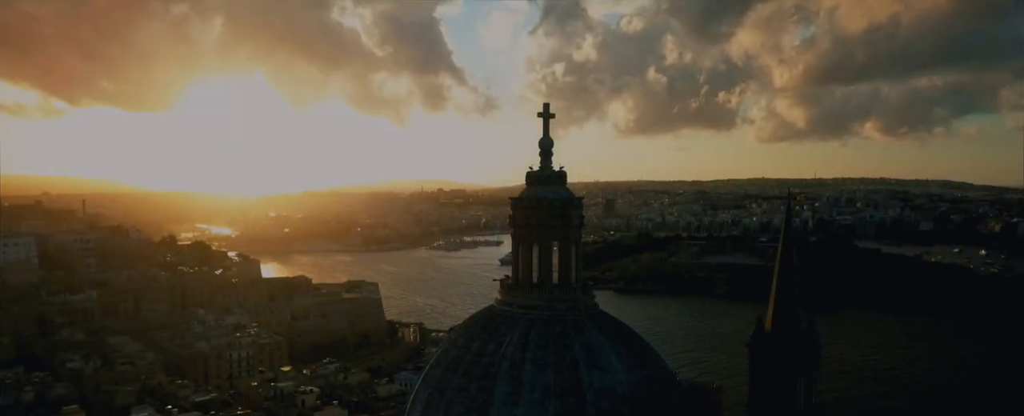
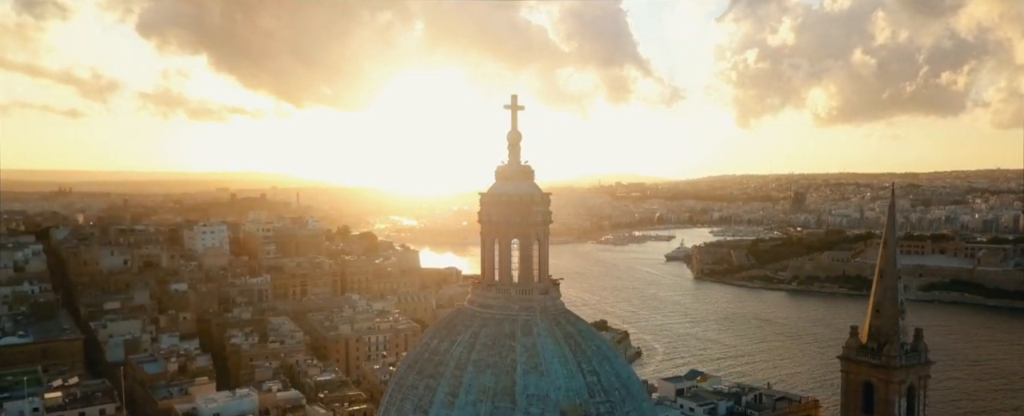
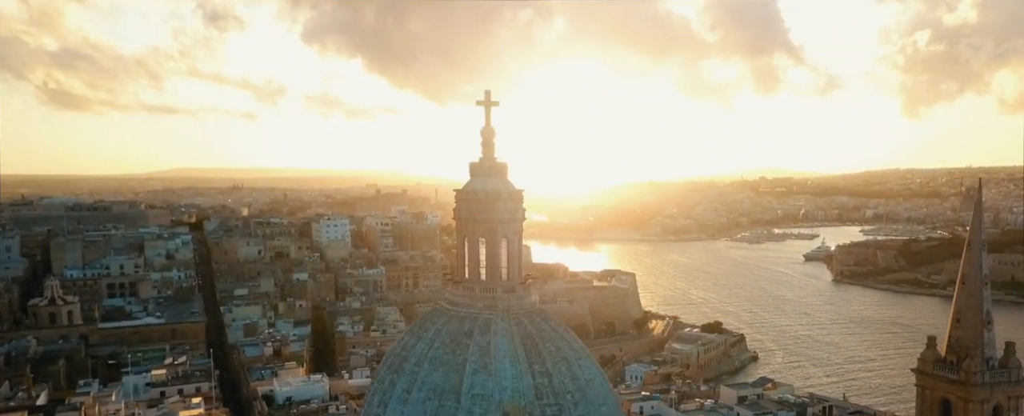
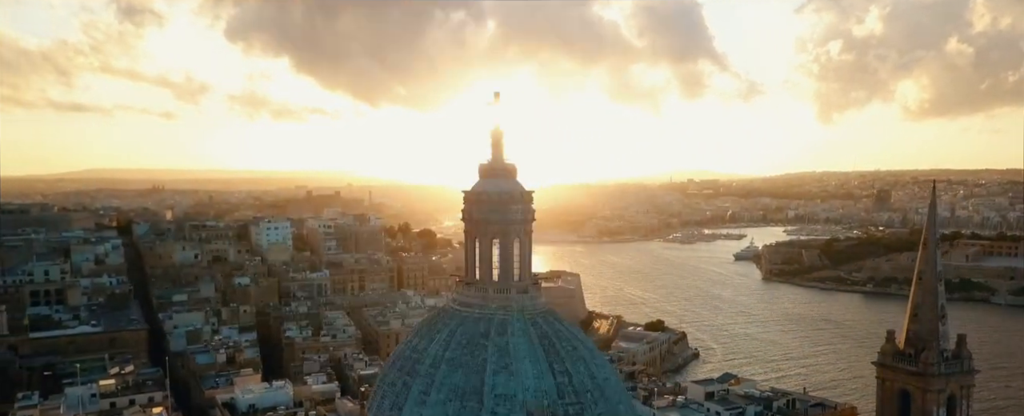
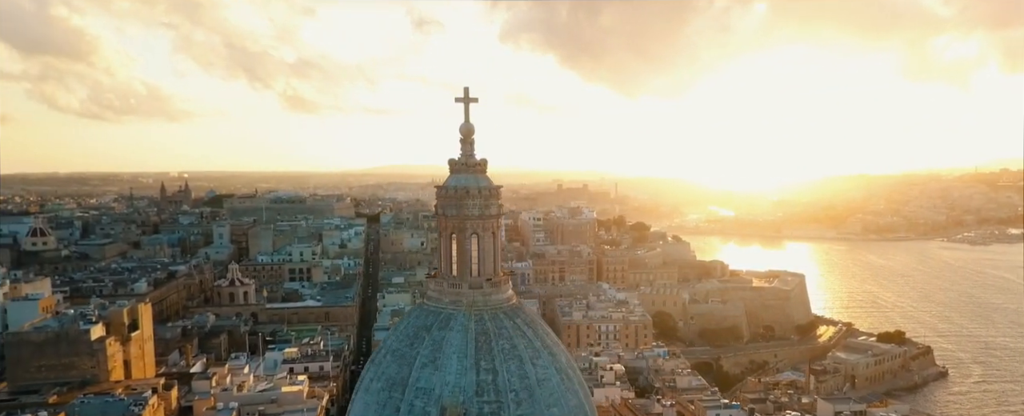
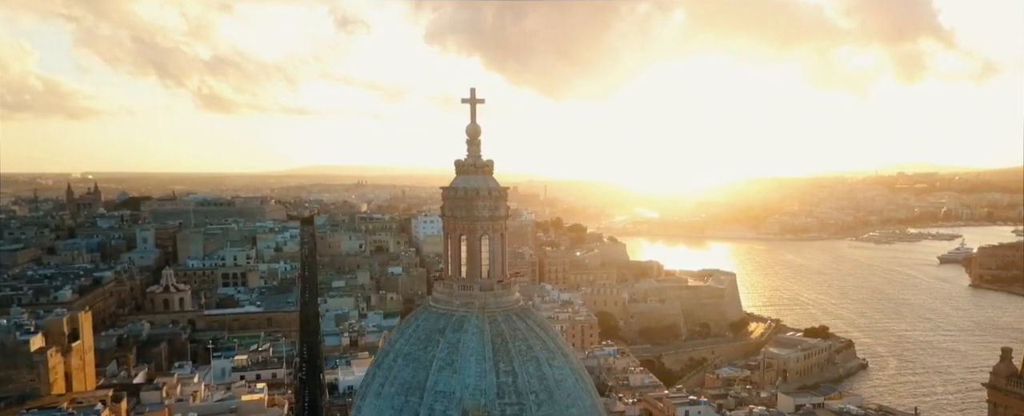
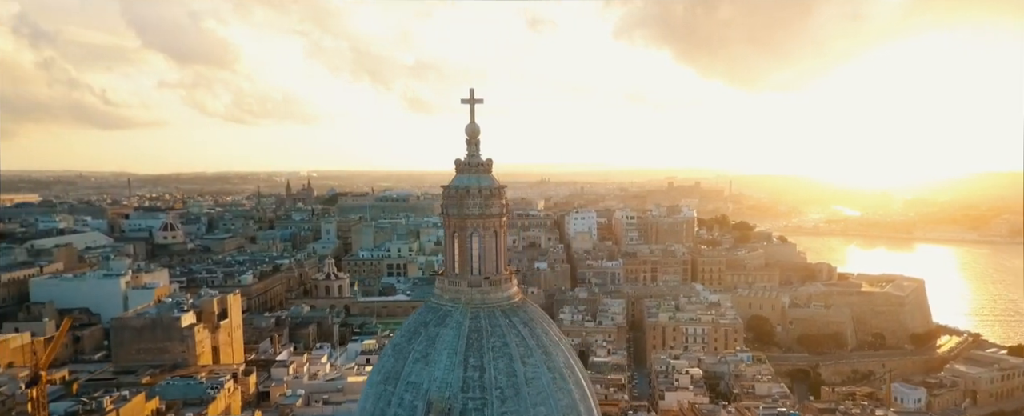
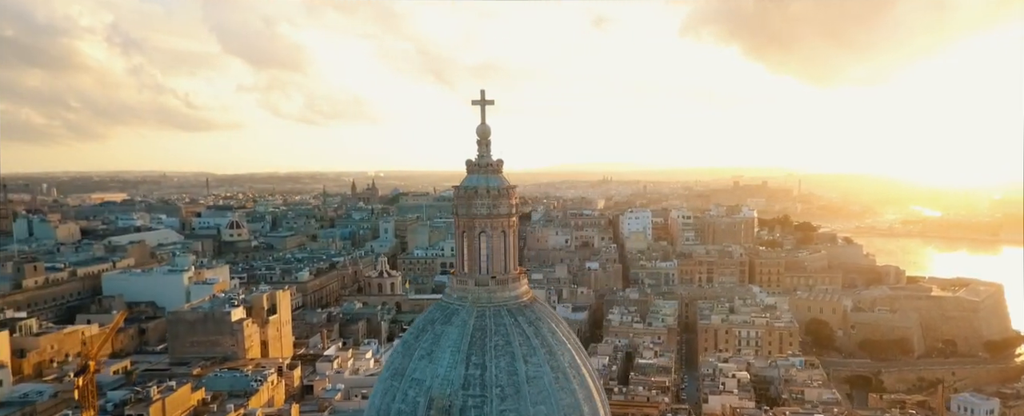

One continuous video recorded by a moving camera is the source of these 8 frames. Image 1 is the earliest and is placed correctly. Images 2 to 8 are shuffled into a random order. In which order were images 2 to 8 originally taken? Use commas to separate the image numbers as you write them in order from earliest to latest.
2, 4, 3, 6, 5, 7, 8
